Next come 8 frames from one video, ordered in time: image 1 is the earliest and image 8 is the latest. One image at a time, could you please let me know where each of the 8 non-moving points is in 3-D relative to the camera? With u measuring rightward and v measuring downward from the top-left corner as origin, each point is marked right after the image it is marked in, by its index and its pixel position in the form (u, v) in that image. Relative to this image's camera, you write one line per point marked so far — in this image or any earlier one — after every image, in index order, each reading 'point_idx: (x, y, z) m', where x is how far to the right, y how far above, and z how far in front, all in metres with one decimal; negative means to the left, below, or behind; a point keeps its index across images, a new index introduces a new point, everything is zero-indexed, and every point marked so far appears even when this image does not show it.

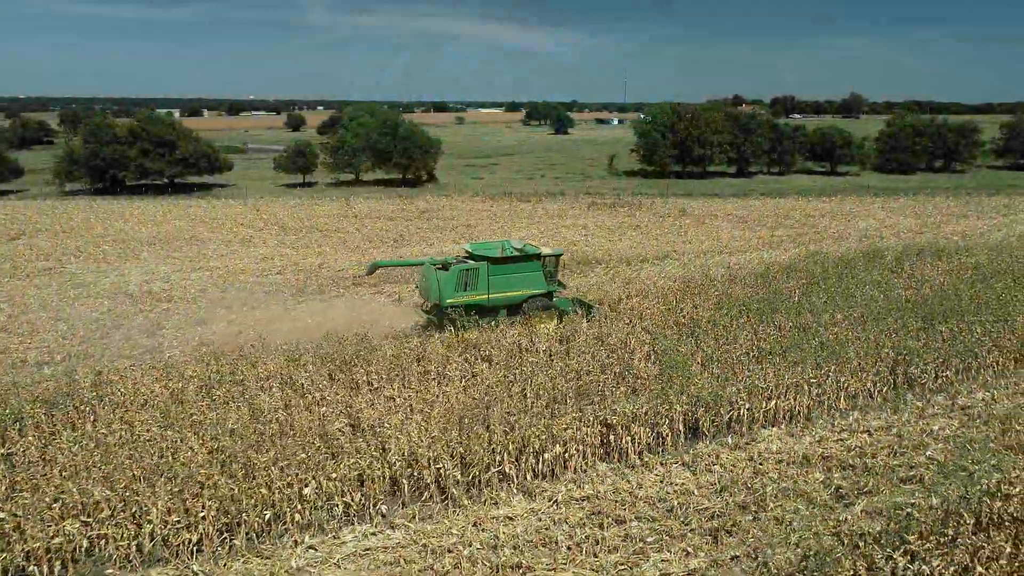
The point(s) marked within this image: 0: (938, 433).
0: (+5.9, -2.0, +9.8) m
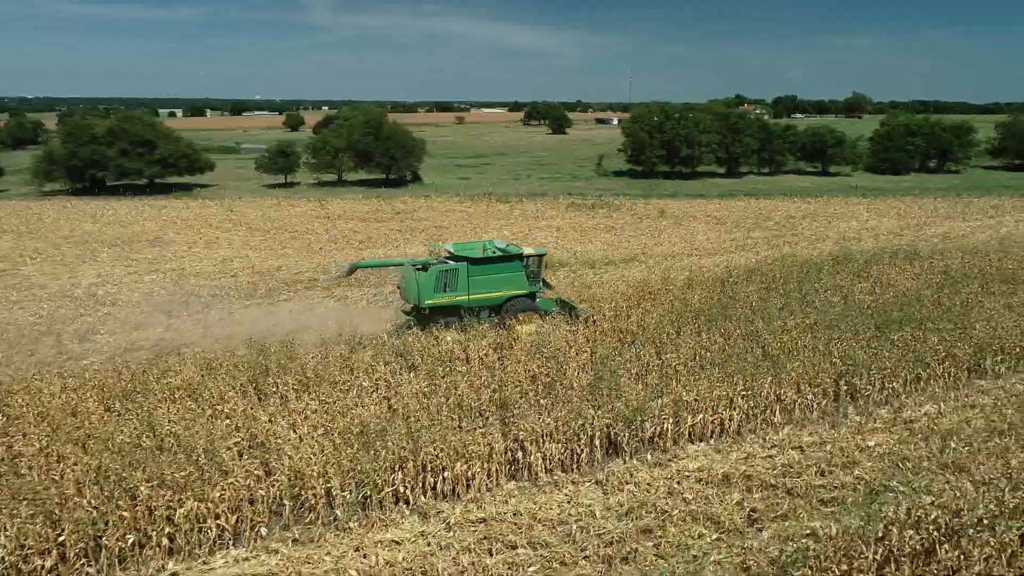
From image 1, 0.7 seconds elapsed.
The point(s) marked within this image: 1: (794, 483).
0: (+4.7, -2.1, +9.3) m
1: (+3.4, -2.3, +8.5) m
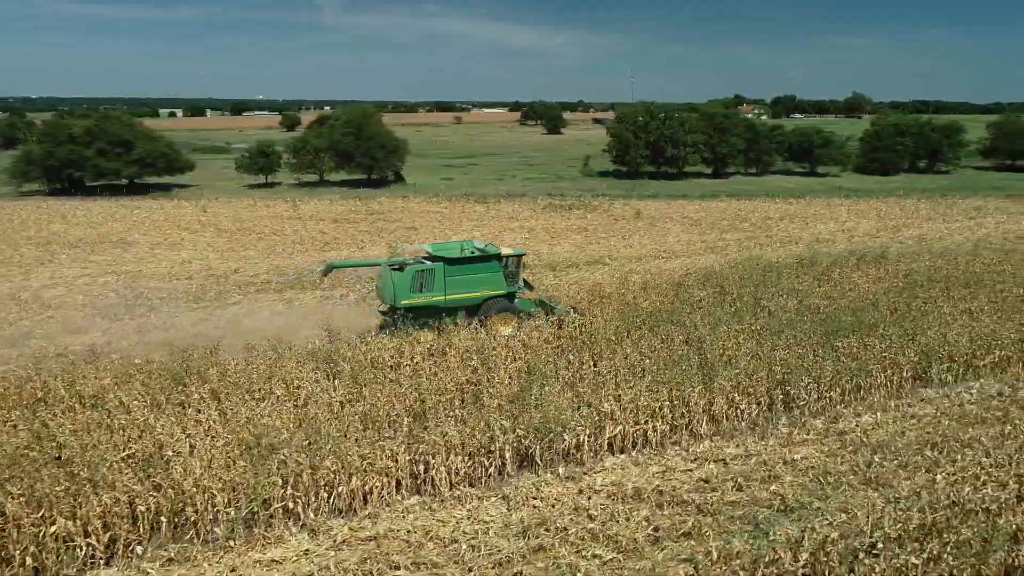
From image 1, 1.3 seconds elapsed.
0: (+3.6, -2.2, +8.9) m
1: (+2.2, -2.4, +8.1) m
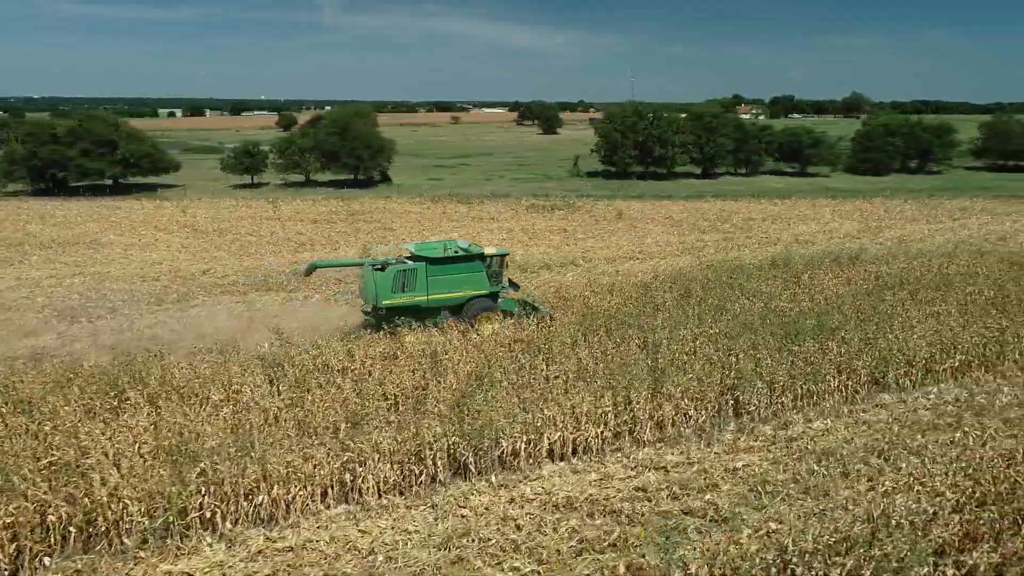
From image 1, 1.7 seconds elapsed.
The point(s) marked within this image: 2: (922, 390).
0: (+2.8, -2.3, +8.7) m
1: (+1.4, -2.5, +7.9) m
2: (+6.5, -1.6, +11.2) m
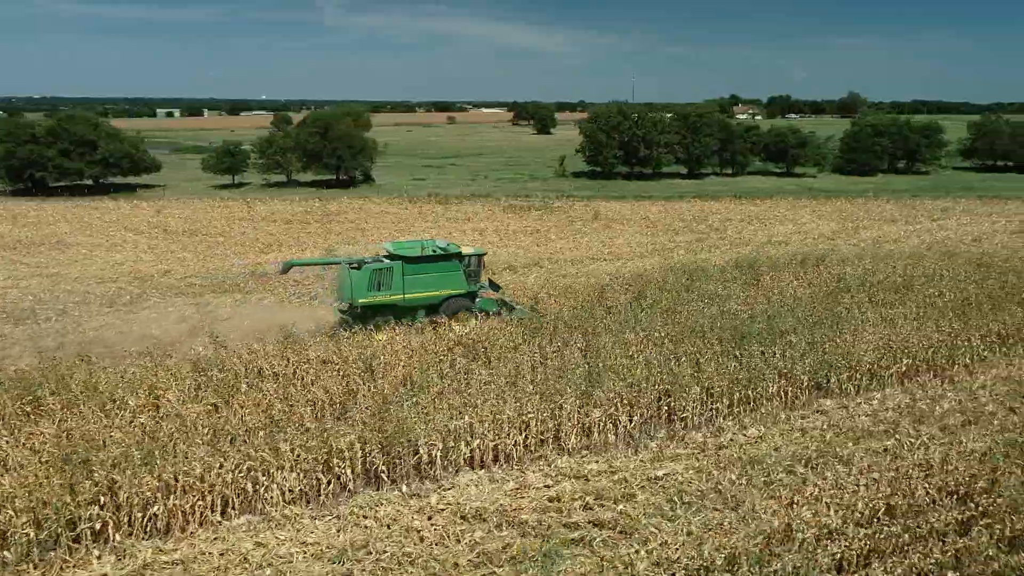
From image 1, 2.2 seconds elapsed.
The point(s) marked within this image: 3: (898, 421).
0: (+1.8, -2.3, +8.5) m
1: (+0.4, -2.5, +7.7) m
2: (+5.4, -1.7, +11.0) m
3: (+5.4, -1.9, +10.0) m
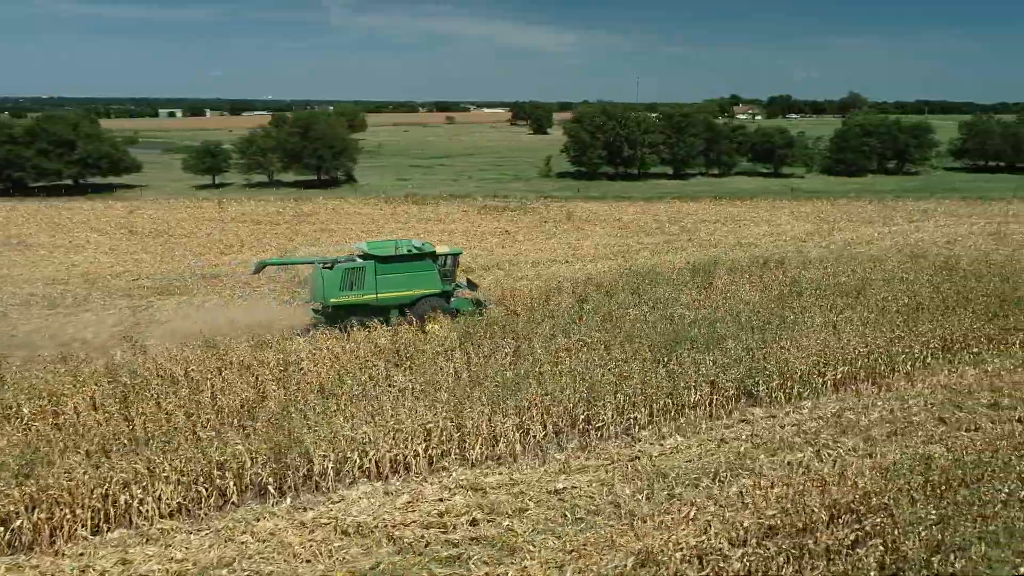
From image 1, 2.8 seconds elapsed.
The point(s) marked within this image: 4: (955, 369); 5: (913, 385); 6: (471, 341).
0: (+0.5, -2.4, +8.2) m
1: (-0.9, -2.6, +7.4) m
2: (+4.2, -1.8, +10.6) m
3: (+4.2, -2.0, +9.6) m
4: (+7.3, -1.4, +11.7) m
5: (+6.3, -1.5, +11.2) m
6: (-0.7, -0.9, +12.3) m
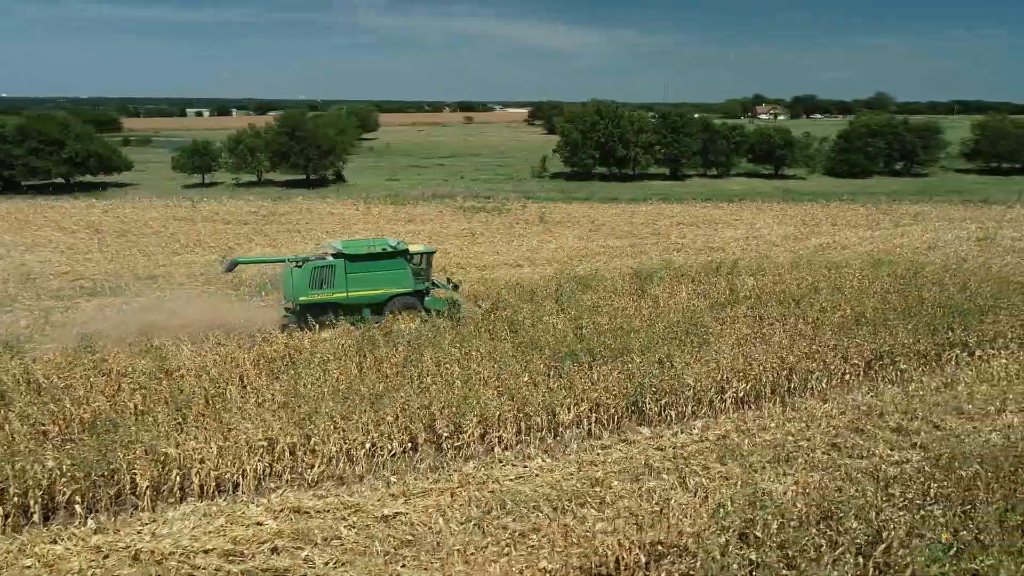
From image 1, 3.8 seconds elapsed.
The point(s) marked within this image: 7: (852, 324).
0: (-1.4, -2.5, +7.6) m
1: (-2.8, -2.7, +6.9) m
2: (+2.4, -1.9, +9.9) m
3: (+2.3, -2.1, +8.9) m
4: (+5.6, -1.5, +10.9) m
5: (+4.5, -1.7, +10.4) m
6: (-2.4, -1.0, +11.8) m
7: (+6.3, -0.7, +13.0) m
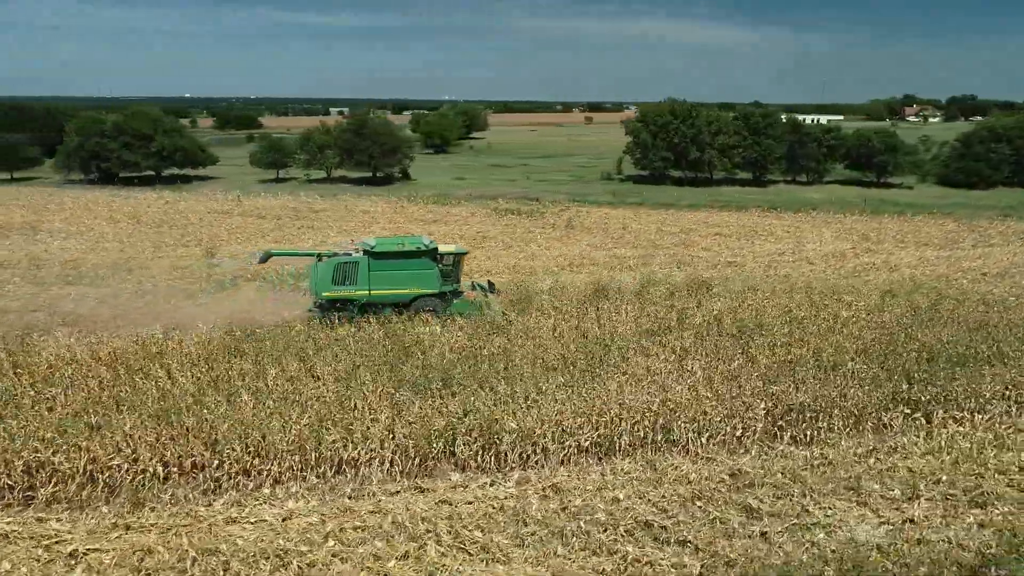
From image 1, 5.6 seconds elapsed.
0: (-4.3, -2.6, +6.8) m
1: (-5.8, -2.7, +6.3) m
2: (-0.1, -2.2, +8.4) m
3: (-0.4, -2.4, +7.4) m
4: (+3.2, -2.0, +8.8) m
5: (+2.1, -2.1, +8.4) m
6: (-4.5, -1.1, +11.1) m
7: (+4.3, -1.2, +10.7) m
